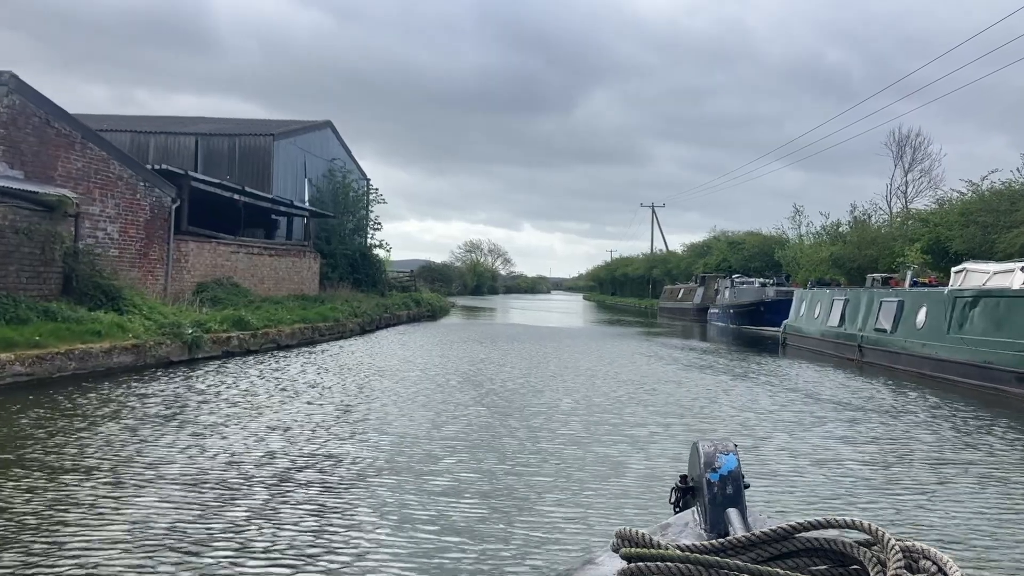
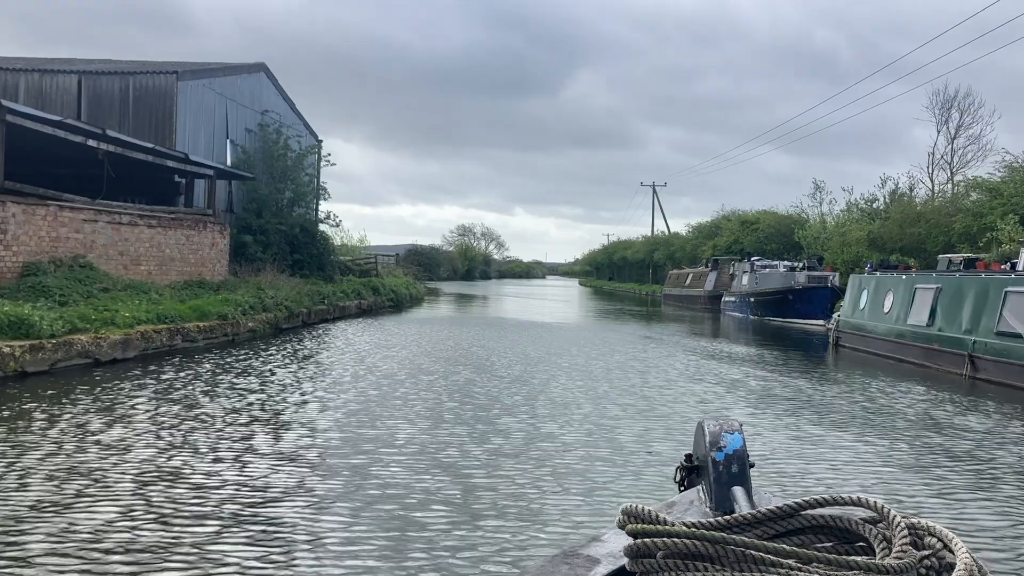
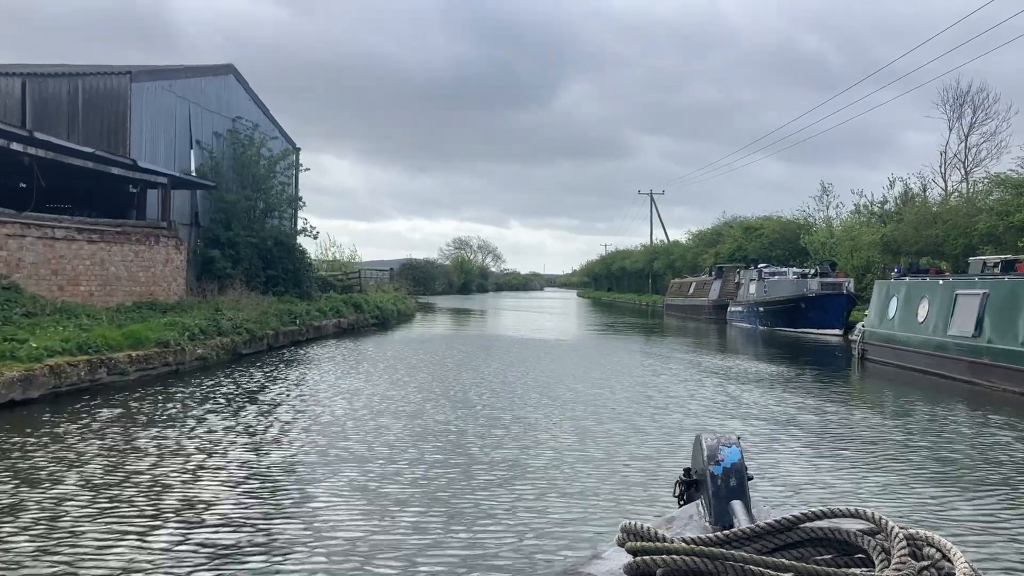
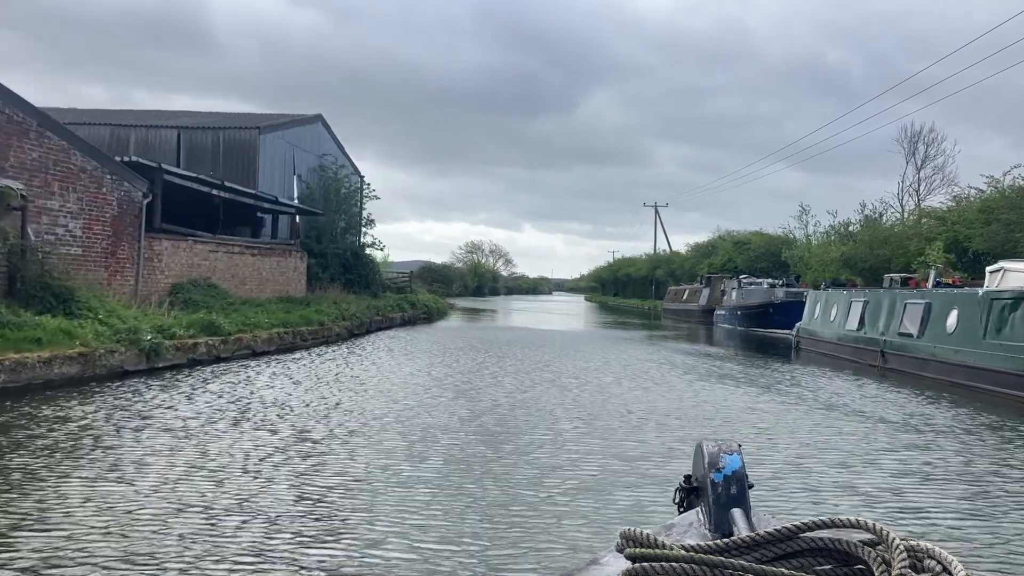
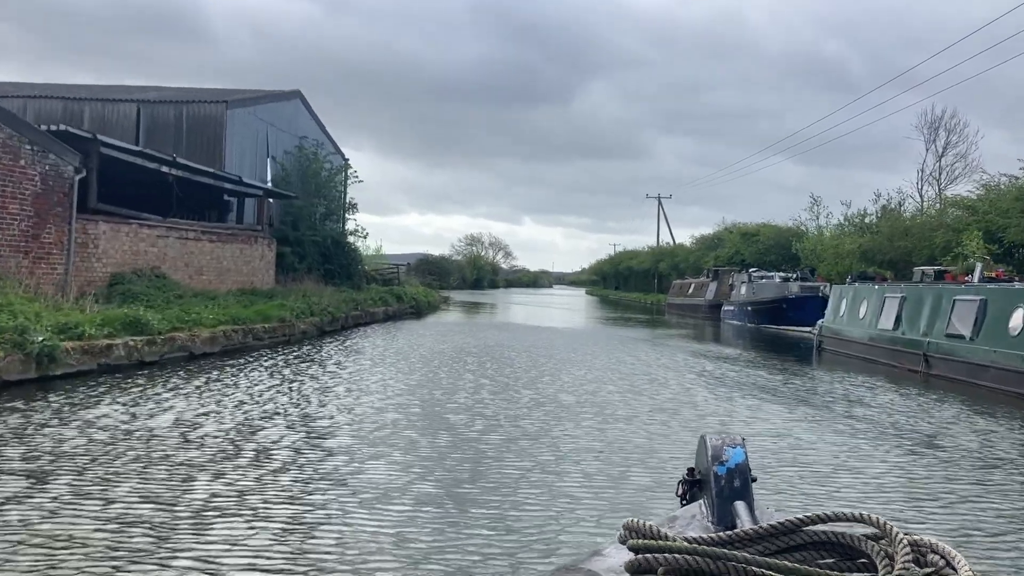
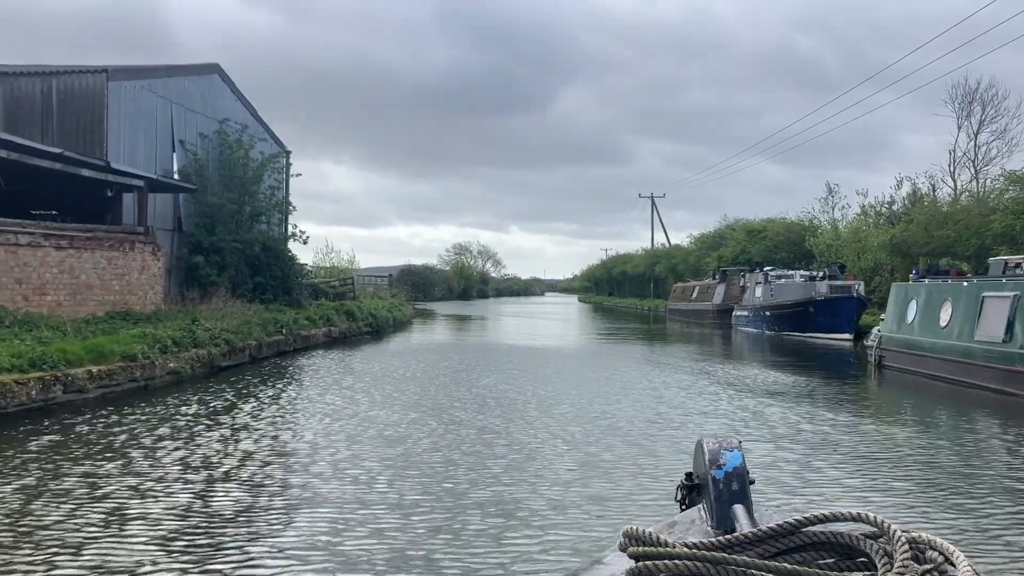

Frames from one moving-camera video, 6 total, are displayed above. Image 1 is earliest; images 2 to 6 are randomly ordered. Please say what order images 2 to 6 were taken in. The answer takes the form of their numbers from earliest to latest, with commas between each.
4, 5, 2, 3, 6
